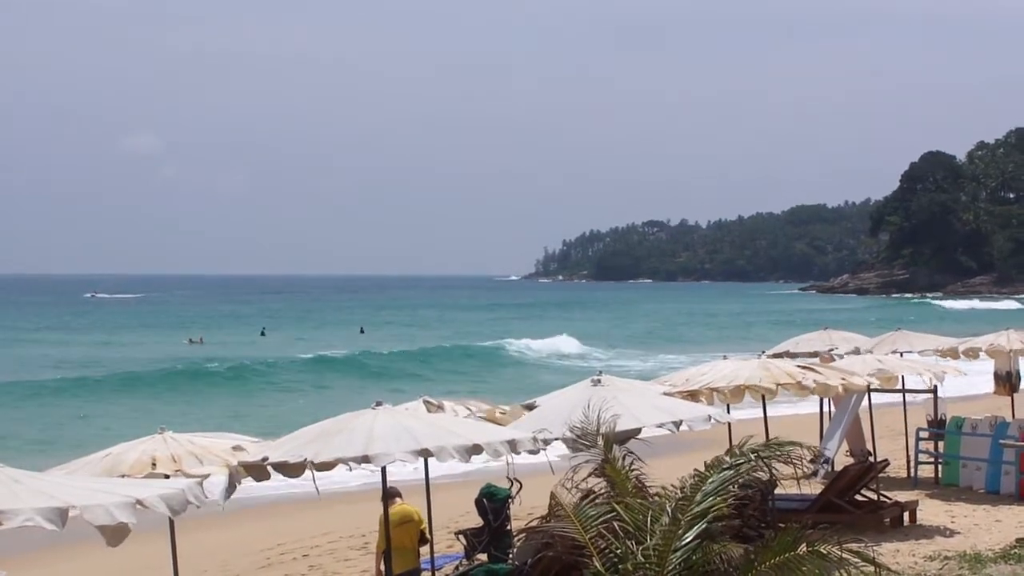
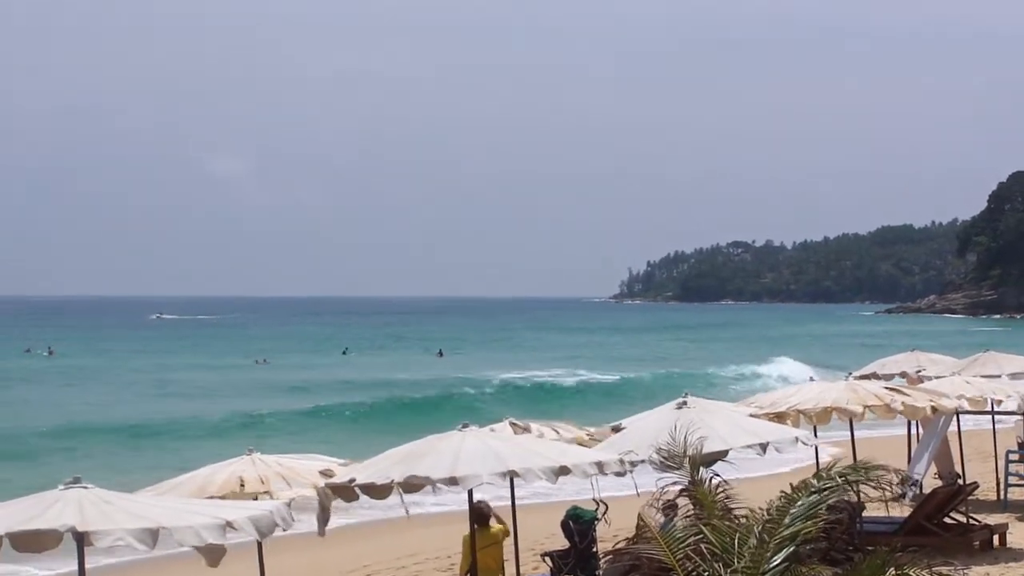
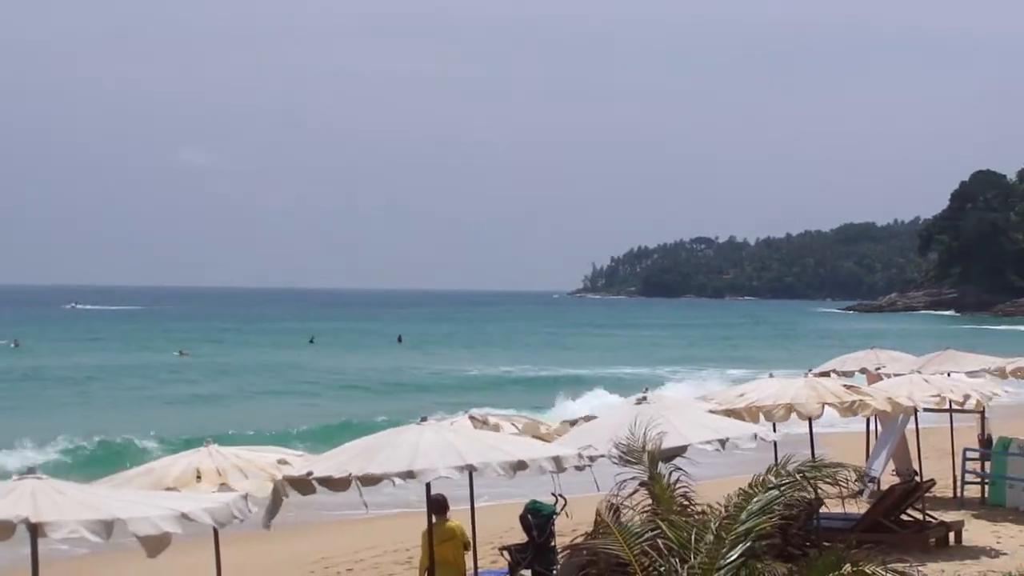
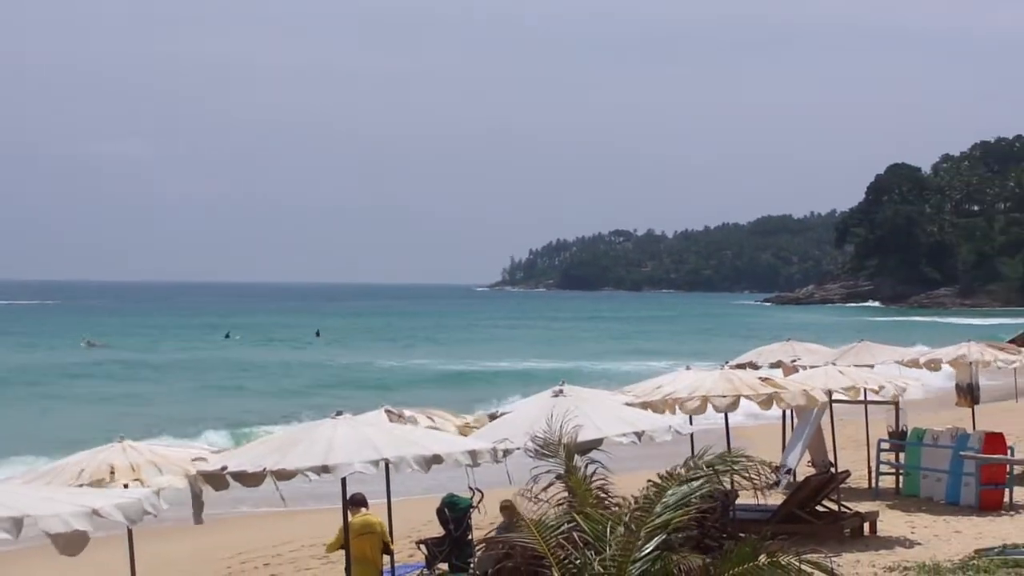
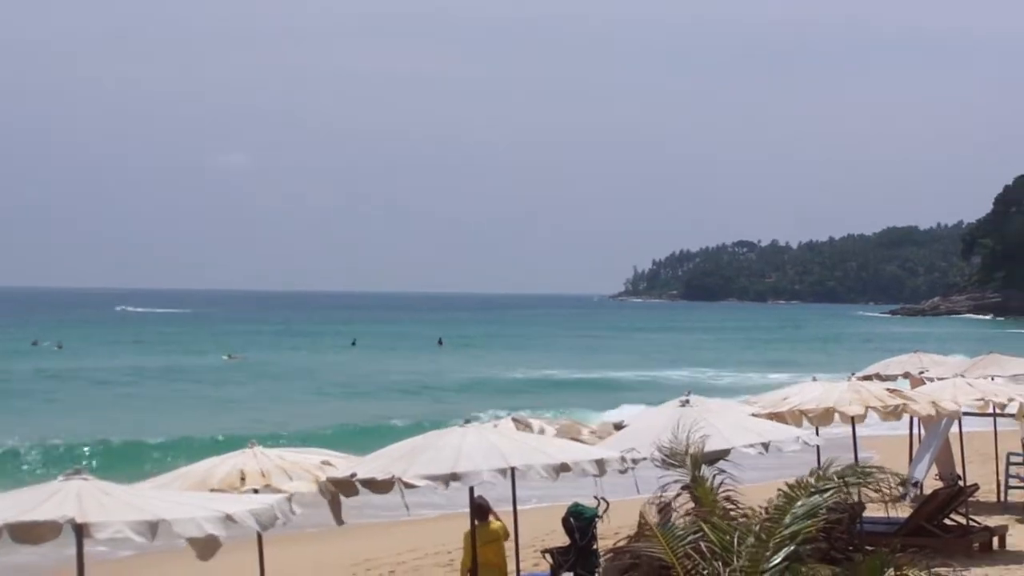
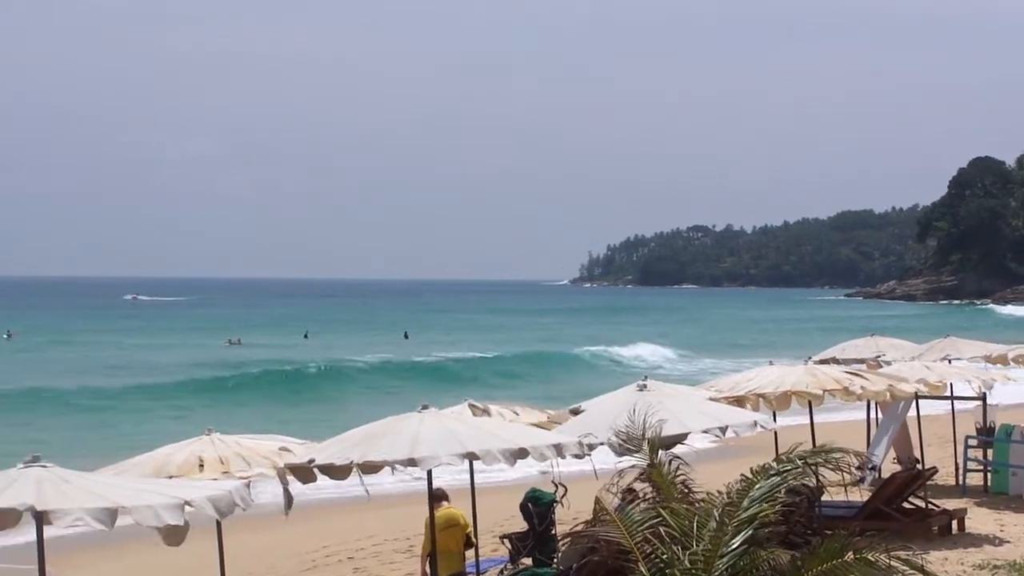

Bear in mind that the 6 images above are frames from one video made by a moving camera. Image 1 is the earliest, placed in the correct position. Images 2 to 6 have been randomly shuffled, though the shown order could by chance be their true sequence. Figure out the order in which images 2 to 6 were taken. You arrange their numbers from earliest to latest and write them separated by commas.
6, 2, 5, 3, 4
